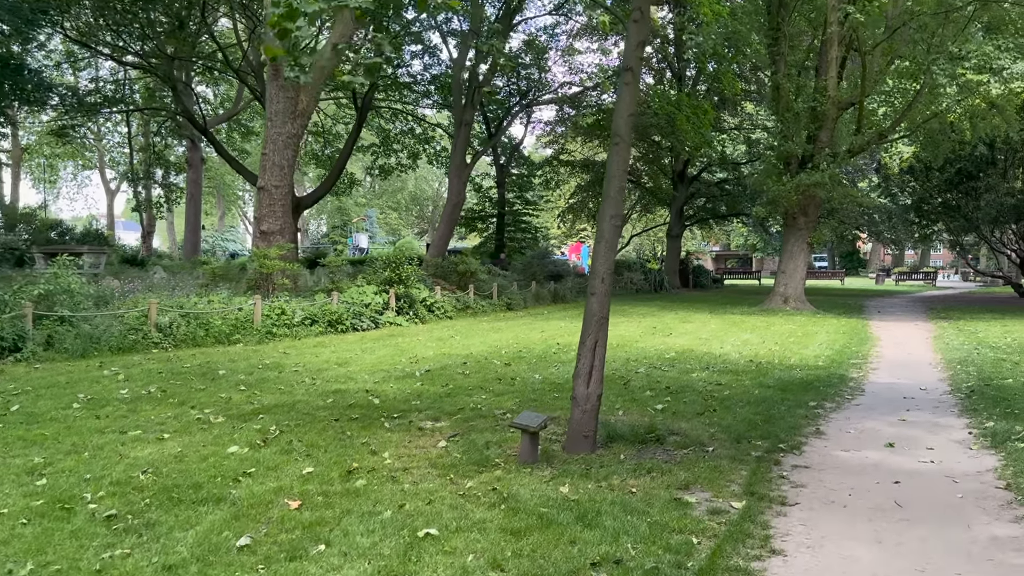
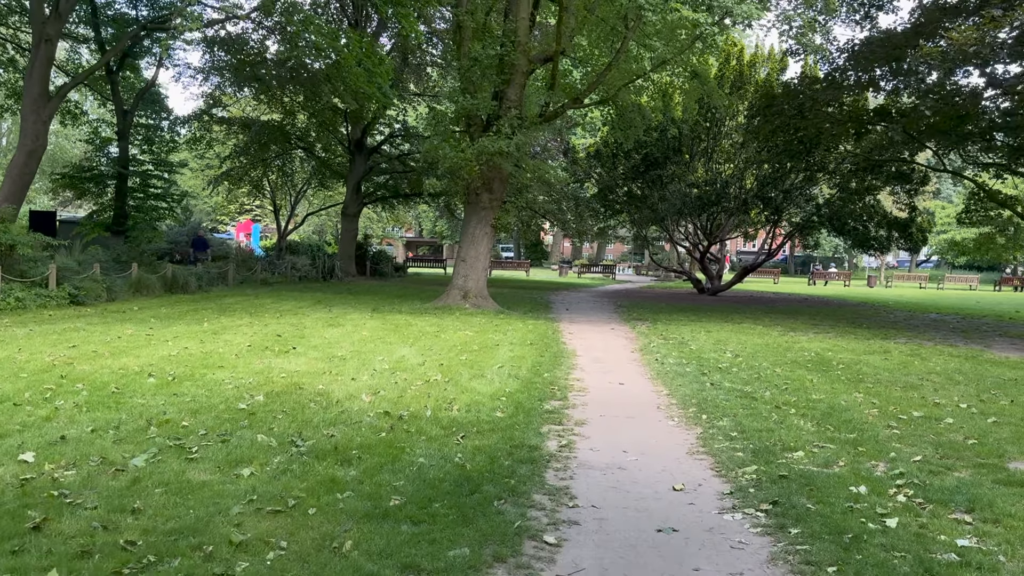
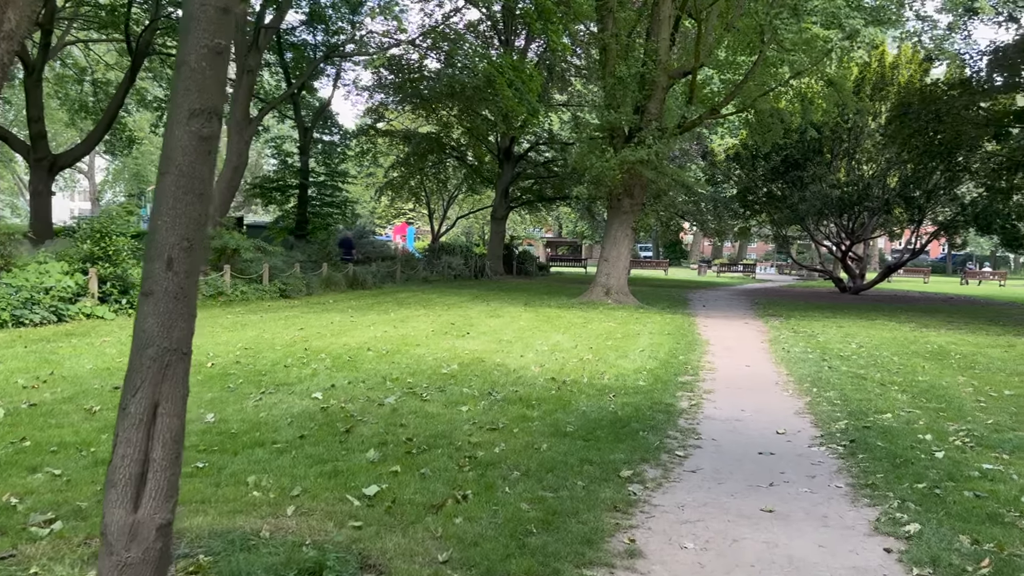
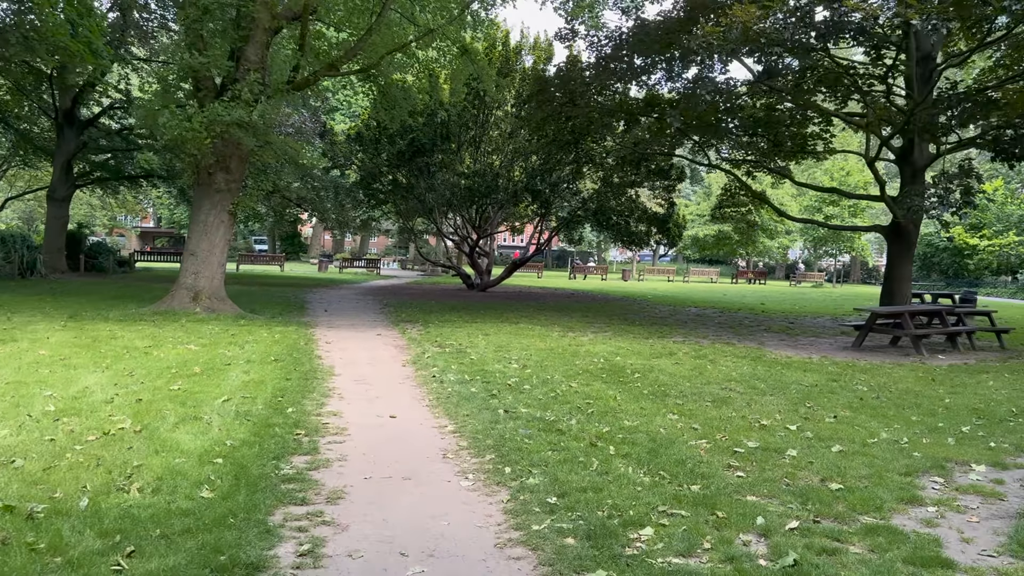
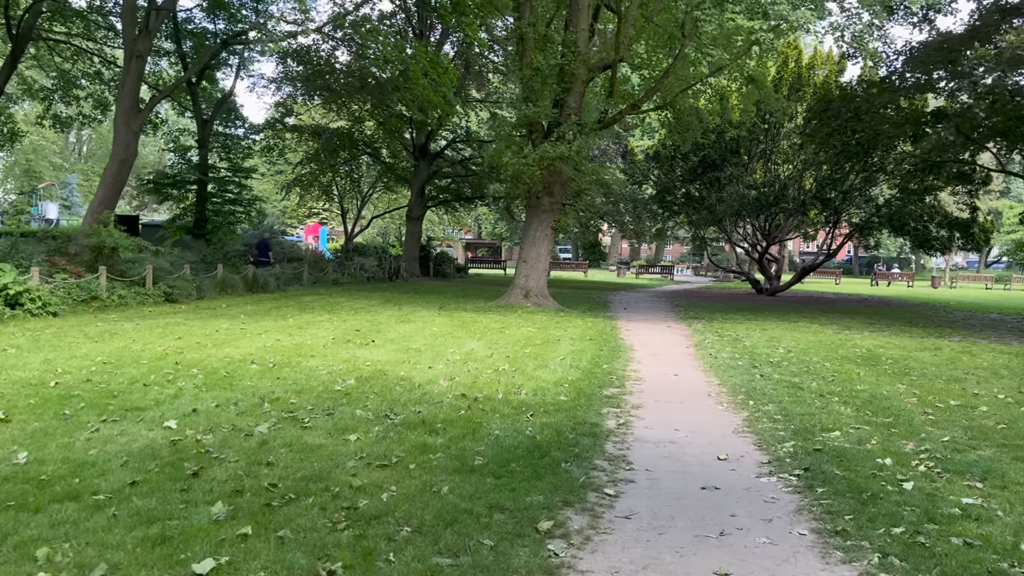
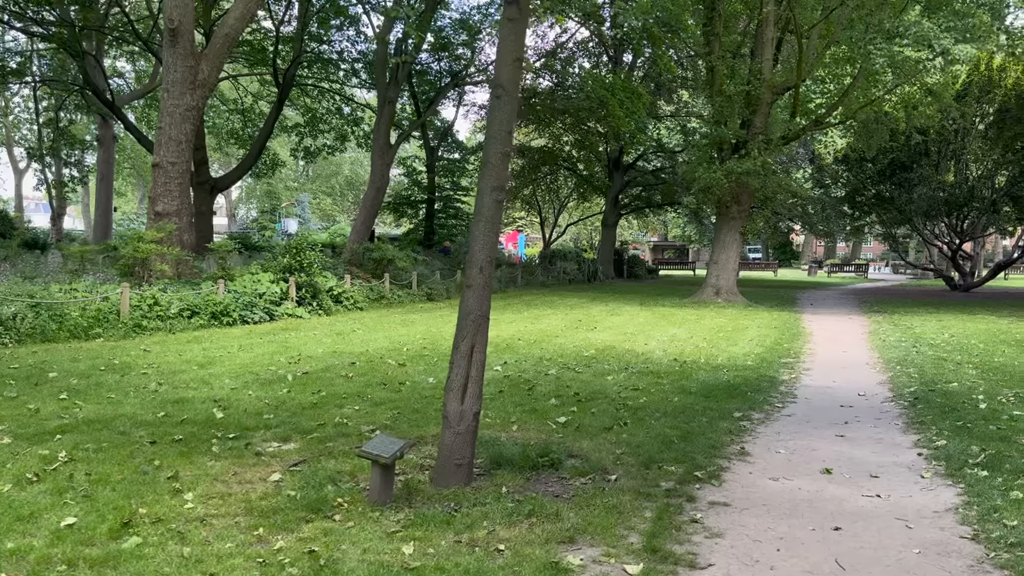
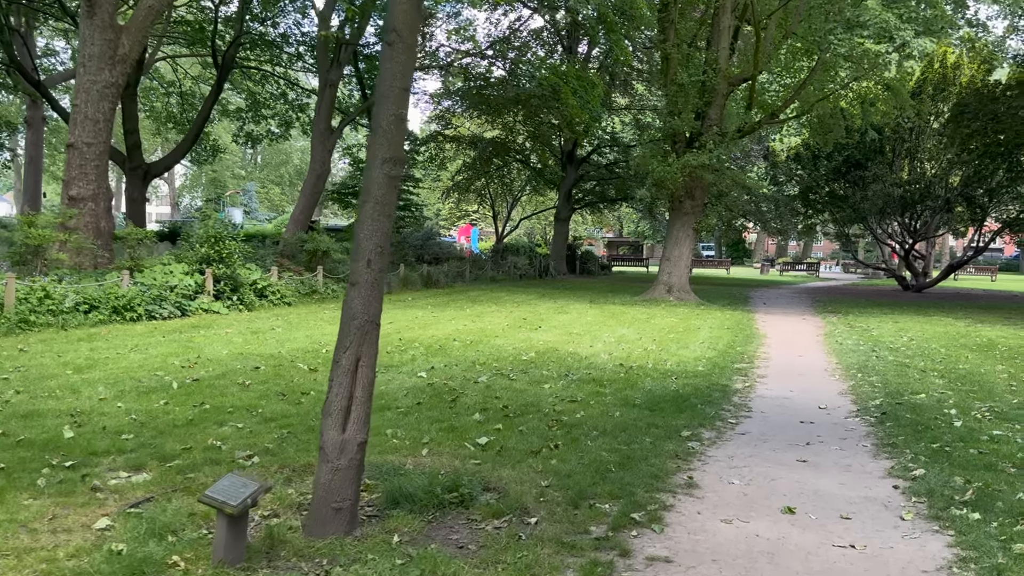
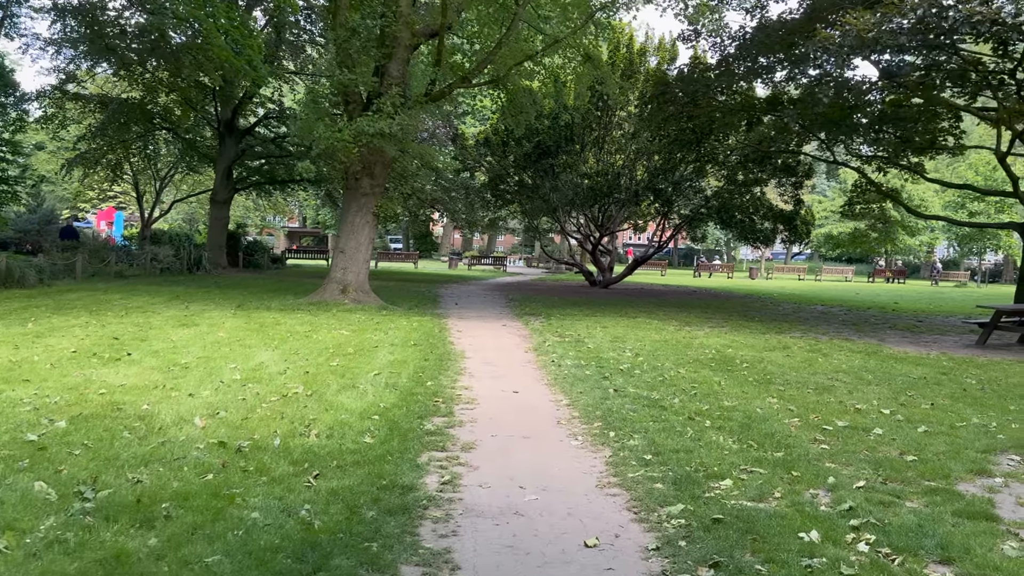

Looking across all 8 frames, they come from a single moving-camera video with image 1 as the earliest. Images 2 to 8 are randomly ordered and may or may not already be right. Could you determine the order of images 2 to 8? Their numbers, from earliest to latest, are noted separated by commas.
6, 7, 3, 5, 2, 8, 4
